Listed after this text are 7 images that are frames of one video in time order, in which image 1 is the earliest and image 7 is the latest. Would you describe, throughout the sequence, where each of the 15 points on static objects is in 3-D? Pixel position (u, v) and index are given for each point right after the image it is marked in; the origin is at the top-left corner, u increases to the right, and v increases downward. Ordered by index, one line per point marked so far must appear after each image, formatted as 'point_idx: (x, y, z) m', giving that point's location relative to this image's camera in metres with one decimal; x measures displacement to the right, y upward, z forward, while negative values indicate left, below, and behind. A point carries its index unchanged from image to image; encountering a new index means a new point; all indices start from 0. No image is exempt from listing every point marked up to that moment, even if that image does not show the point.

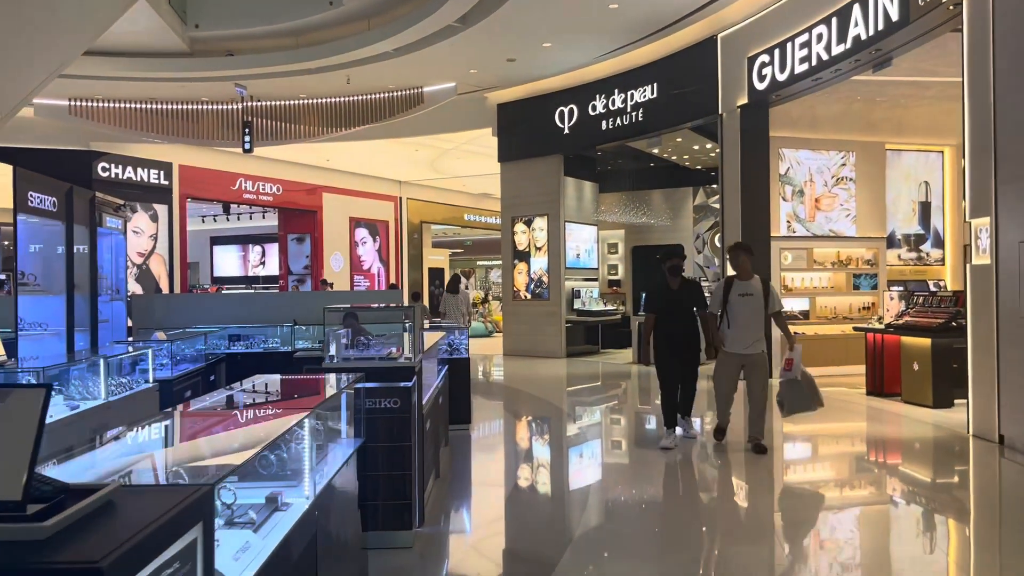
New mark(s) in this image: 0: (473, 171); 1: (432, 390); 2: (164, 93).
0: (-0.8, +2.5, +17.9) m
1: (-0.4, -0.5, +4.5) m
2: (-5.0, +2.8, +12.0) m
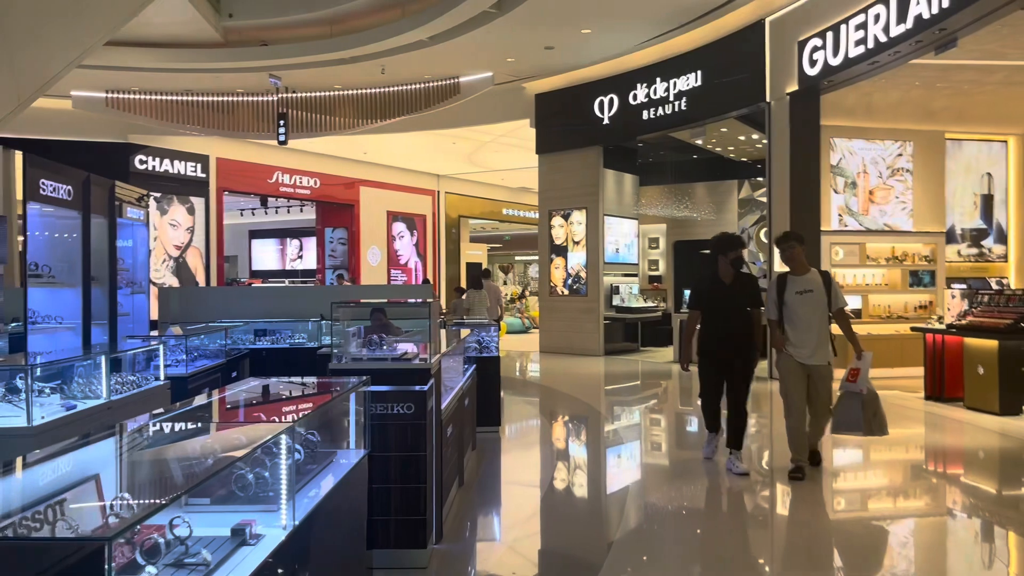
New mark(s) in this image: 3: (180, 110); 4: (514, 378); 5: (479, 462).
0: (0.0, +2.6, +17.6) m
1: (-0.3, -0.5, +4.2) m
2: (-4.4, +2.9, +11.9) m
3: (-5.0, +2.7, +12.6) m
4: (0.0, -1.1, +10.4) m
5: (-0.2, -1.1, +5.3) m
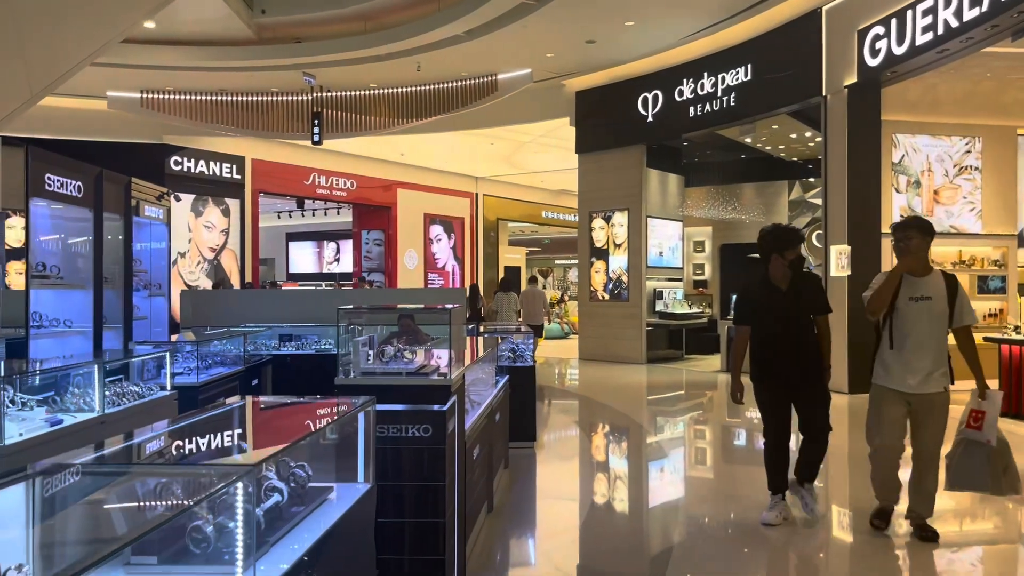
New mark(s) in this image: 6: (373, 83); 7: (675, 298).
0: (+0.8, +2.5, +17.2) m
1: (-0.1, -0.5, +3.9) m
2: (-3.9, +2.9, +11.7) m
3: (-4.4, +2.6, +12.4) m
4: (+0.5, -1.2, +10.0) m
5: (0.0, -1.1, +4.9) m
6: (-1.9, +2.8, +11.6) m
7: (+2.2, -0.1, +11.6) m
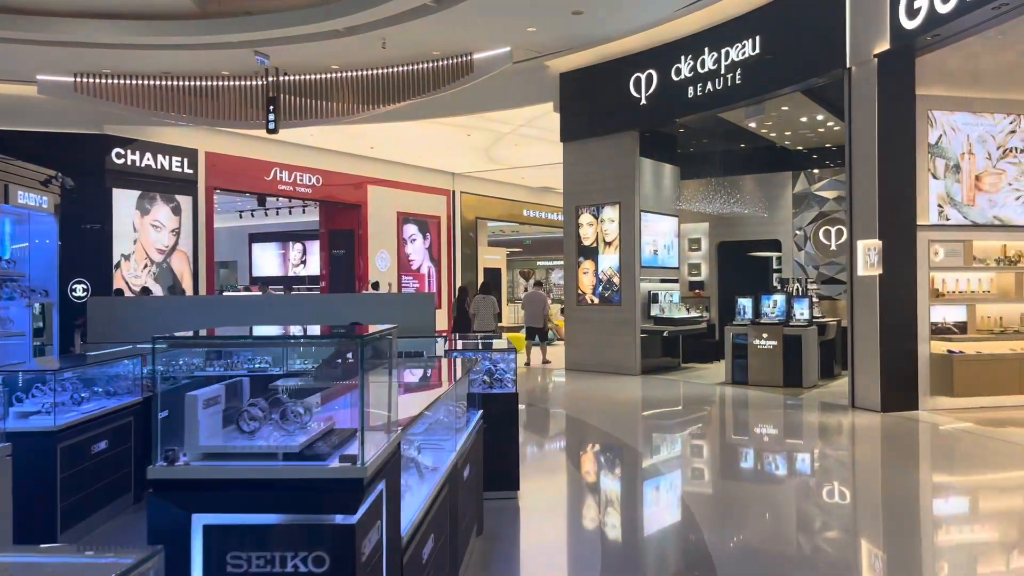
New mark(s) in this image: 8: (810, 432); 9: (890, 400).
0: (+0.4, +2.5, +16.1) m
1: (-0.2, -0.5, +2.7) m
2: (-4.2, +2.8, +10.5) m
3: (-4.7, +2.6, +11.2) m
4: (+0.3, -1.2, +8.9) m
5: (-0.1, -1.1, +3.7) m
6: (-2.2, +2.8, +10.4) m
7: (+2.0, -0.2, +10.5) m
8: (+2.4, -1.1, +6.8) m
9: (+3.0, -0.9, +6.7) m
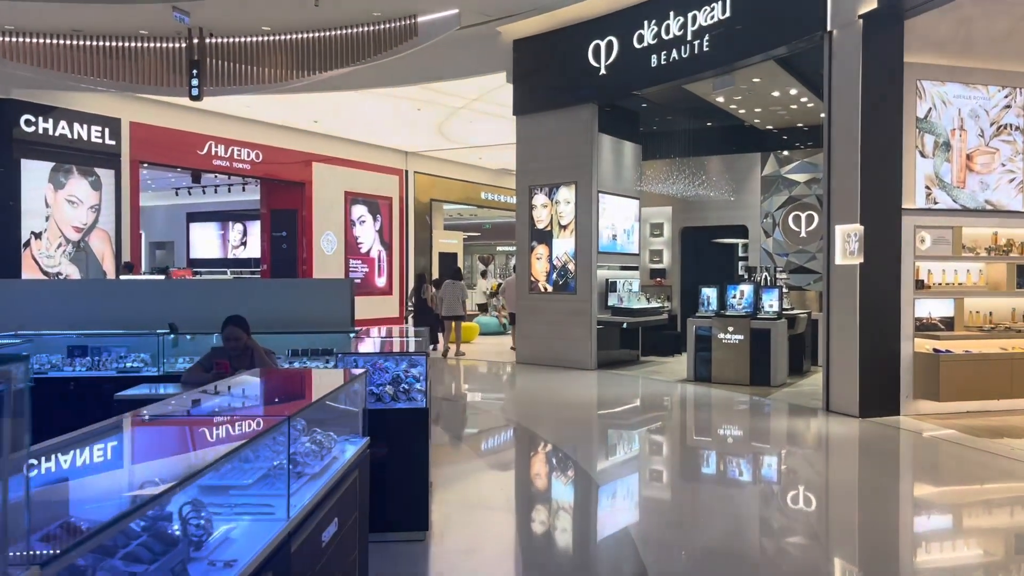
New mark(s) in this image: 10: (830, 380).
0: (-0.4, +2.7, +15.2) m
1: (-0.5, -0.5, +1.9) m
2: (-4.7, +3.0, +9.4) m
3: (-5.3, +2.8, +10.1) m
4: (-0.3, -1.1, +8.1) m
5: (-0.4, -1.1, +2.9) m
6: (-2.8, +2.9, +9.4) m
7: (+1.4, 0.0, +9.7) m
8: (+1.9, -1.1, +6.1) m
9: (+2.5, -0.8, +6.0) m
10: (+2.4, -0.7, +6.3) m
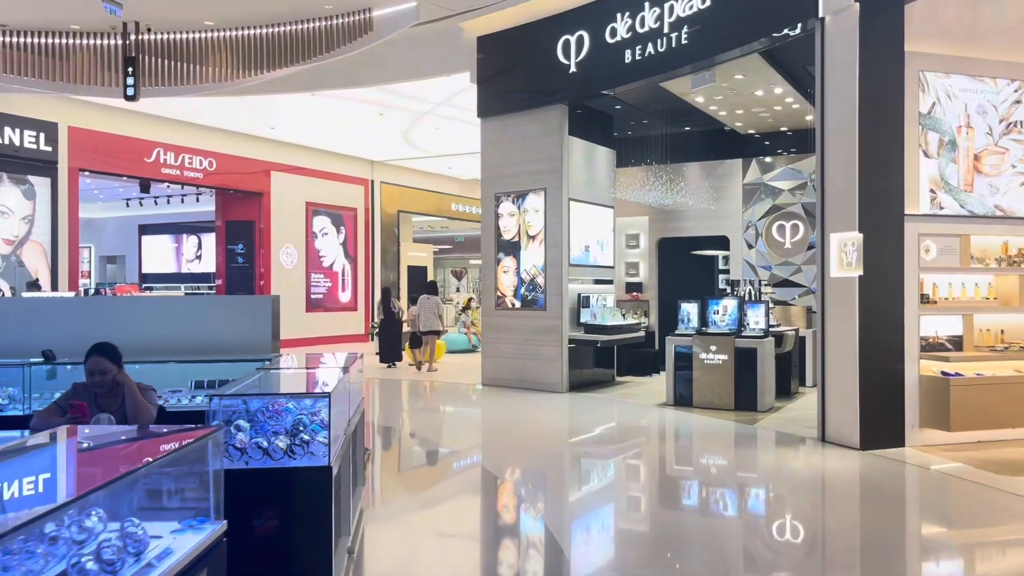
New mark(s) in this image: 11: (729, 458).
0: (-1.0, +2.5, +14.5) m
1: (-0.7, -0.6, +1.1) m
2: (-5.1, +2.8, +8.6) m
3: (-5.7, +2.6, +9.3) m
4: (-0.6, -1.2, +7.3) m
5: (-0.6, -1.2, +2.1) m
6: (-3.1, +2.8, +8.7) m
7: (+1.0, -0.2, +9.0) m
8: (+1.7, -1.2, +5.4) m
9: (+2.3, -0.9, +5.3) m
10: (+2.1, -0.8, +5.6) m
11: (+1.5, -1.2, +5.8) m
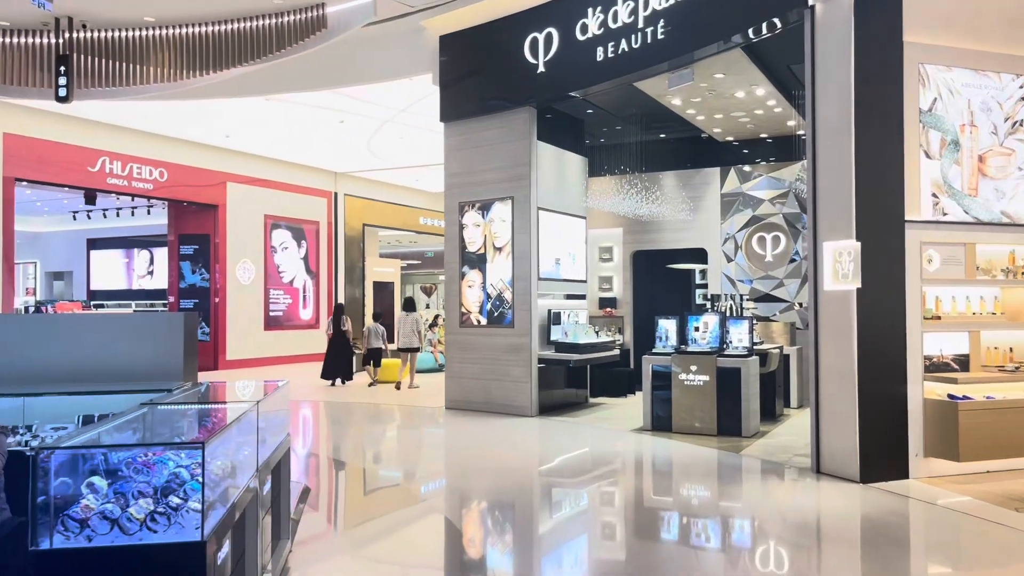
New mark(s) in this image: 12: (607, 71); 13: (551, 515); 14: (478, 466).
0: (-1.5, +2.2, +14.0) m
1: (-0.8, -0.6, +0.5) m
2: (-5.5, +2.6, +7.9) m
3: (-6.1, +2.4, +8.6) m
4: (-0.9, -1.3, +6.7) m
5: (-0.8, -1.2, +1.5) m
6: (-3.5, +2.6, +8.0) m
7: (+0.6, -0.3, +8.5) m
8: (+1.4, -1.2, +4.8) m
9: (+2.0, -1.0, +4.8) m
10: (+1.9, -0.9, +5.0) m
11: (+1.3, -1.3, +5.2) m
12: (+0.8, +1.8, +6.8) m
13: (+0.2, -1.4, +4.5) m
14: (-0.3, -1.4, +6.2) m
